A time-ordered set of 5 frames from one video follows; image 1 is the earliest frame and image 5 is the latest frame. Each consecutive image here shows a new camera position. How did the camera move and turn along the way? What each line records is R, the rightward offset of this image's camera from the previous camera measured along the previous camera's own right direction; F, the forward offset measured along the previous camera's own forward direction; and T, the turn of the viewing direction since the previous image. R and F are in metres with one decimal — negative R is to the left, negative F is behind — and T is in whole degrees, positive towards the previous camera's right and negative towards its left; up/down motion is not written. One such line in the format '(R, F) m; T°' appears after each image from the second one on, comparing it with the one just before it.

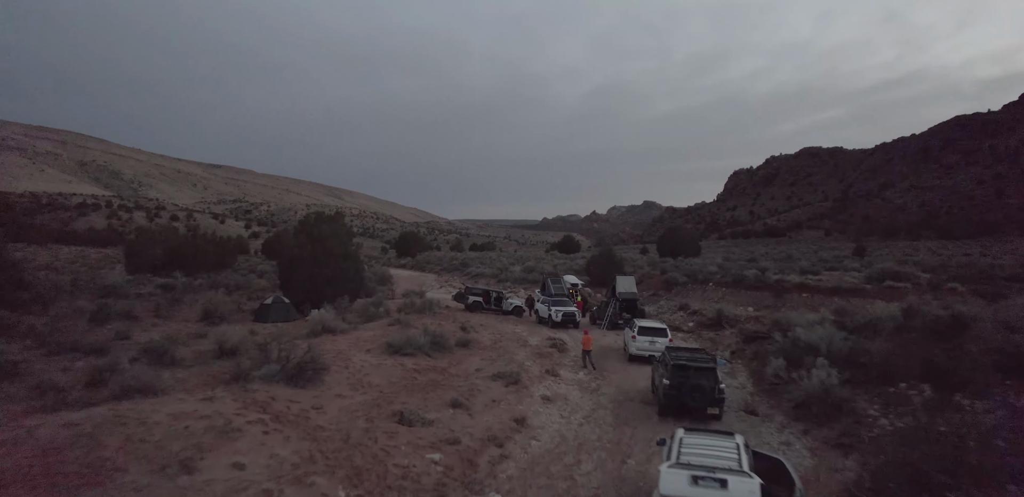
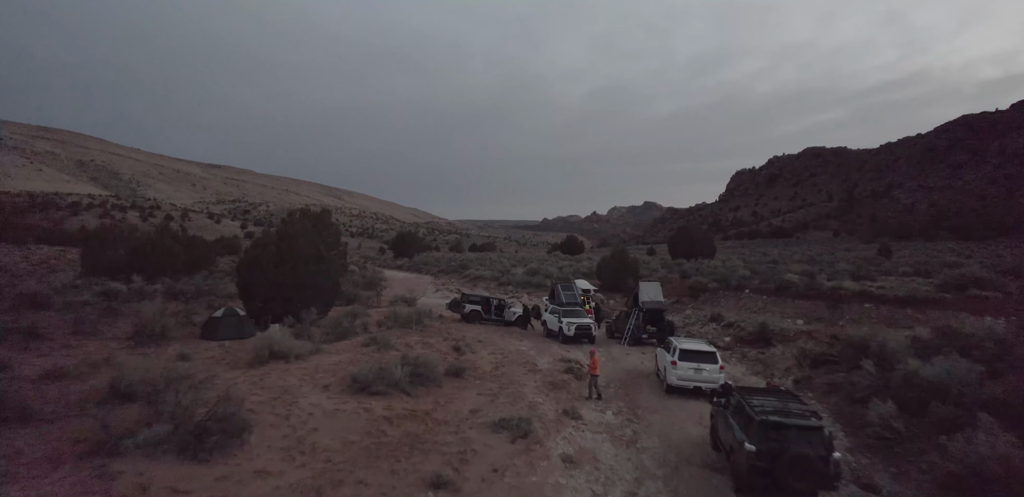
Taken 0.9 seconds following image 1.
(-0.2, +3.7) m; 0°
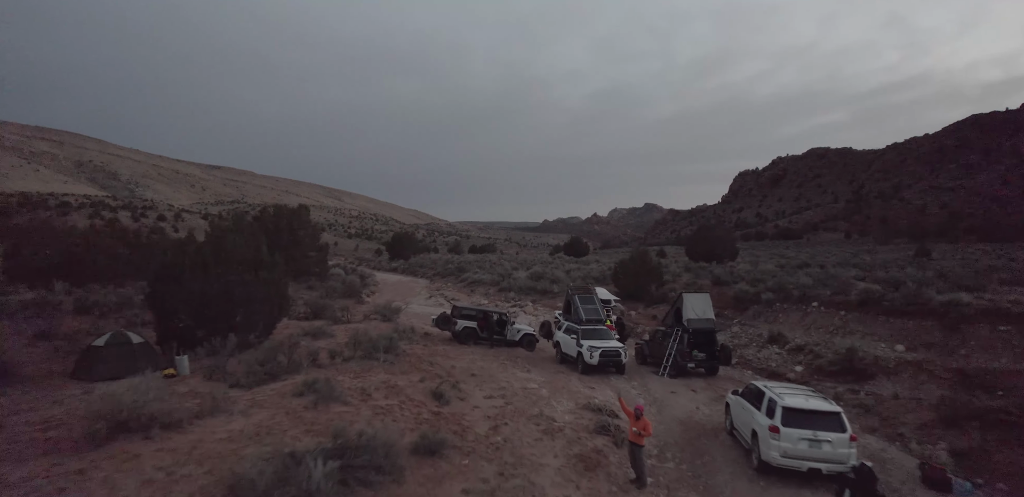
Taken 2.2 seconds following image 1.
(-0.1, +4.8) m; 0°
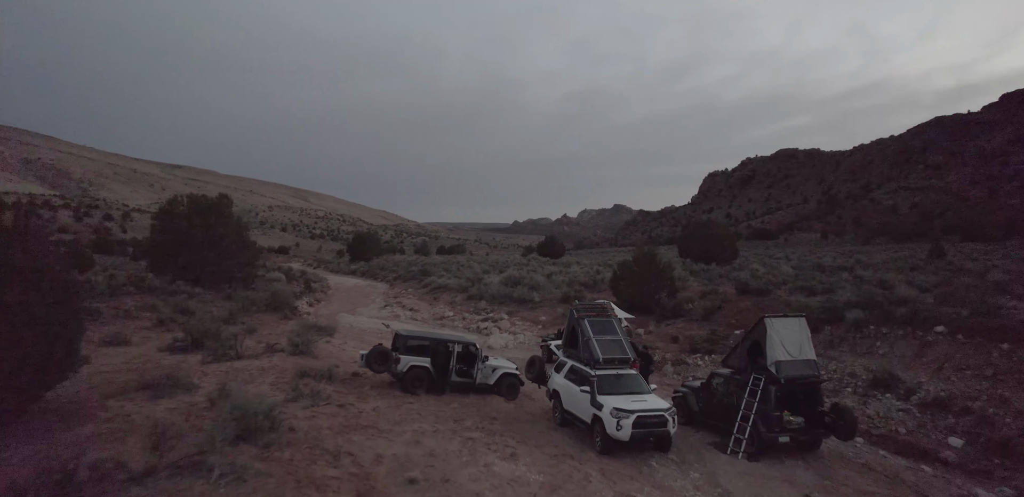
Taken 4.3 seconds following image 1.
(0.0, +6.5) m; +3°
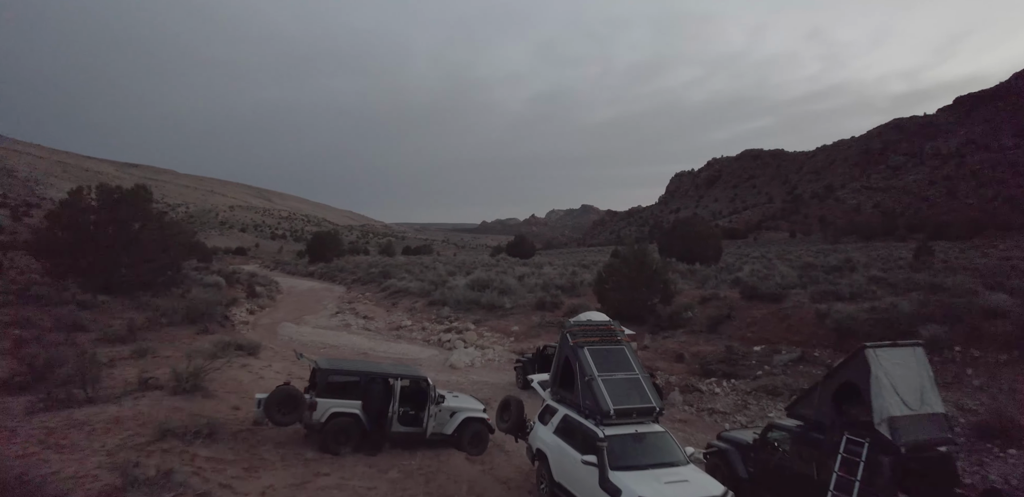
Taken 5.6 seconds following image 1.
(+0.1, +3.7) m; +3°
